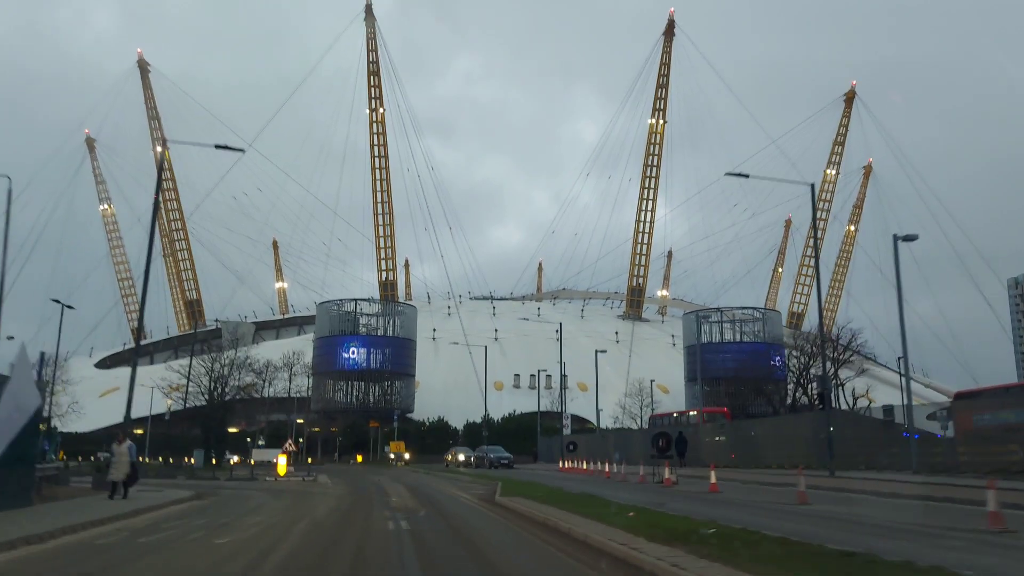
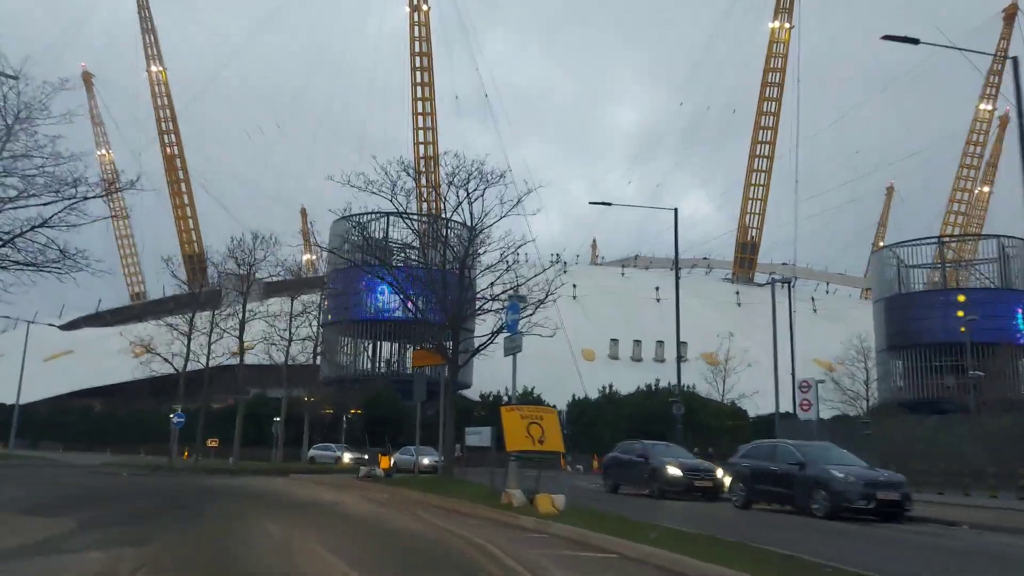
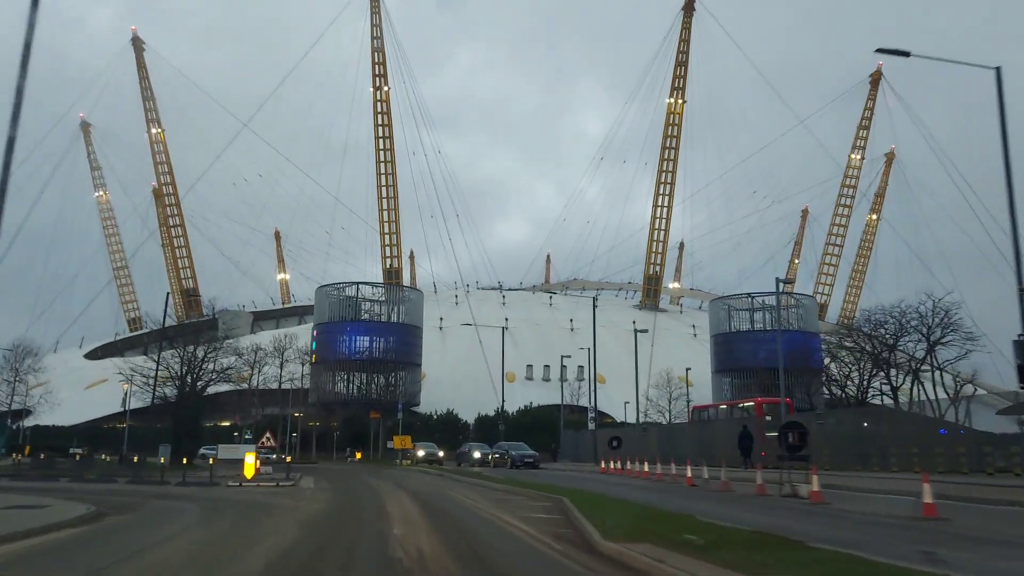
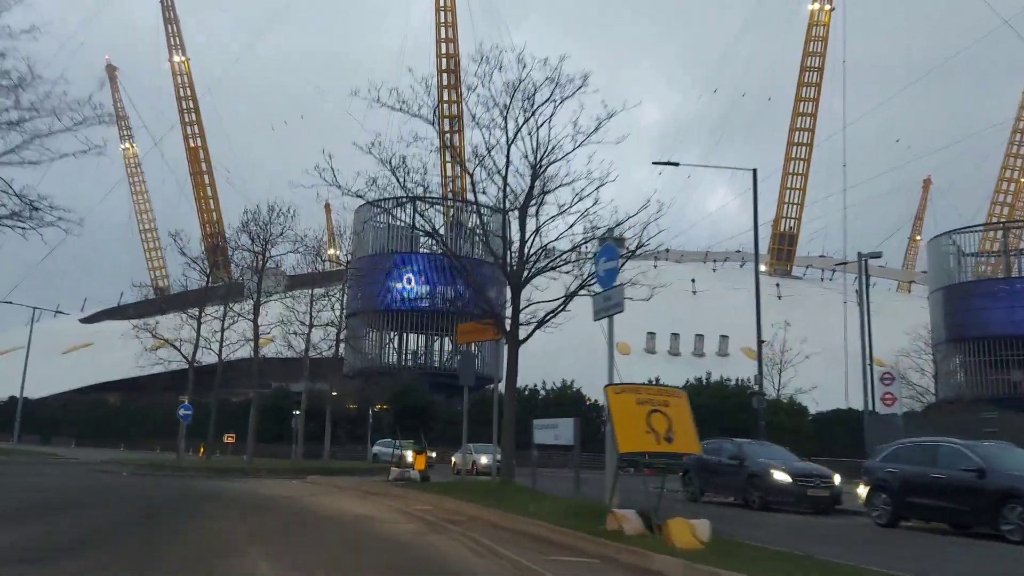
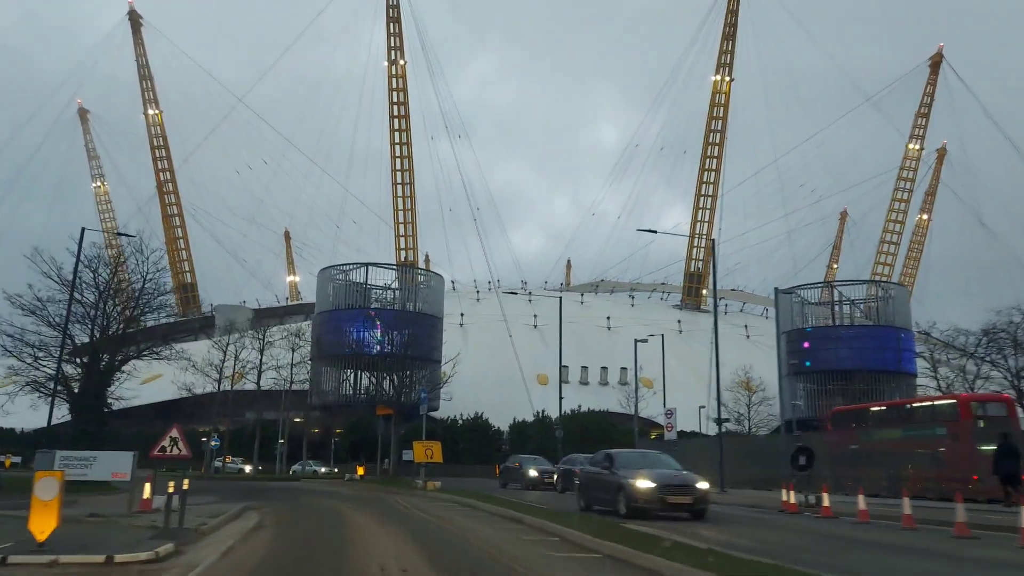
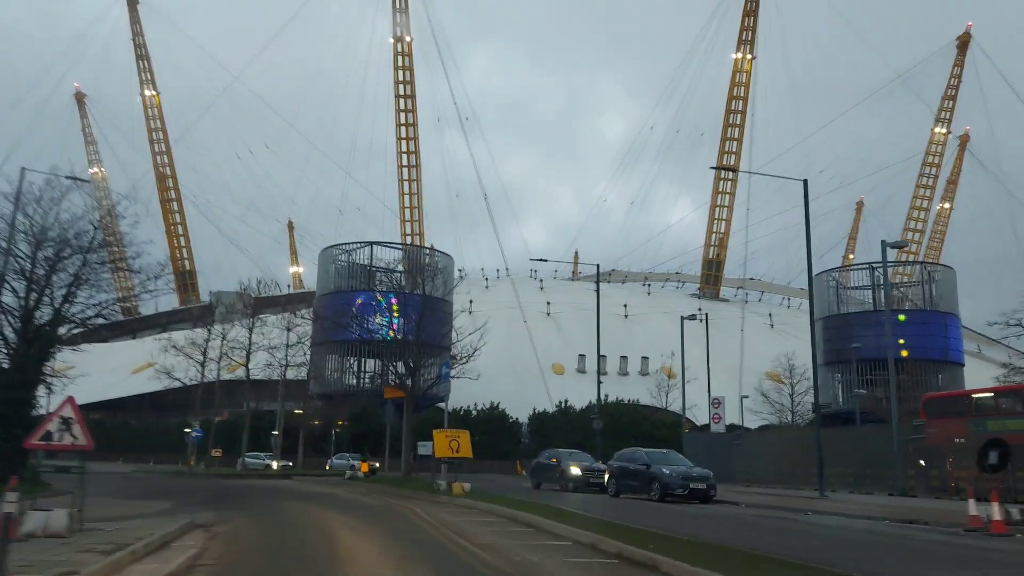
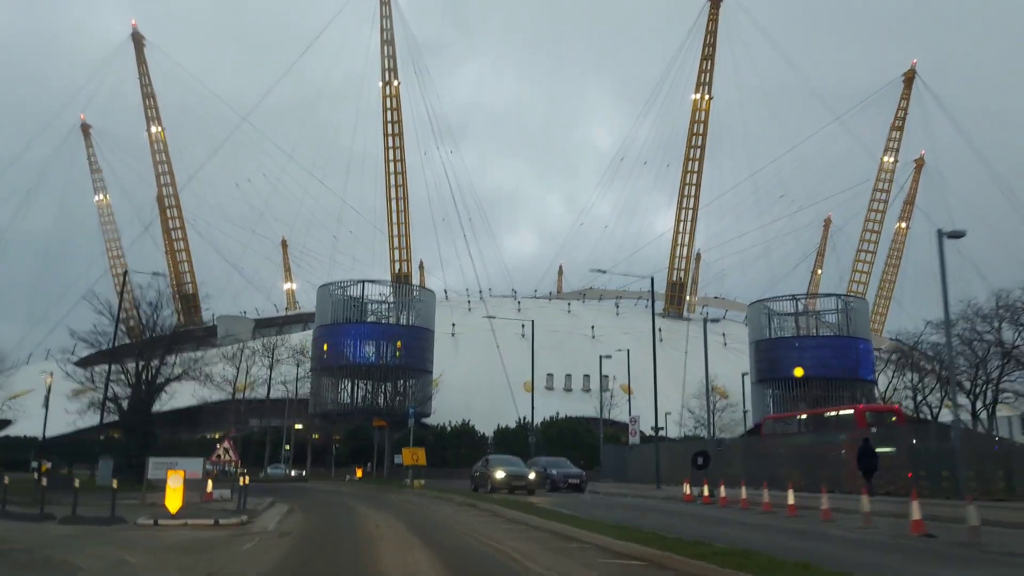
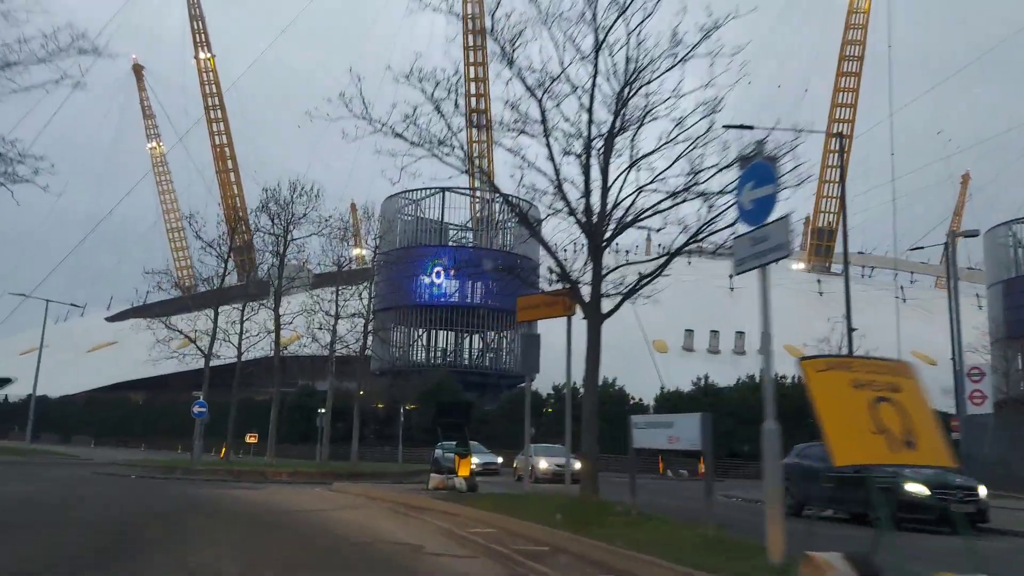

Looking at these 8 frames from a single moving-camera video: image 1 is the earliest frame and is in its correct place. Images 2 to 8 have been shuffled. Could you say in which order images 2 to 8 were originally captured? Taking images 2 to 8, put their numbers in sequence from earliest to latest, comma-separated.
3, 7, 5, 6, 2, 4, 8
